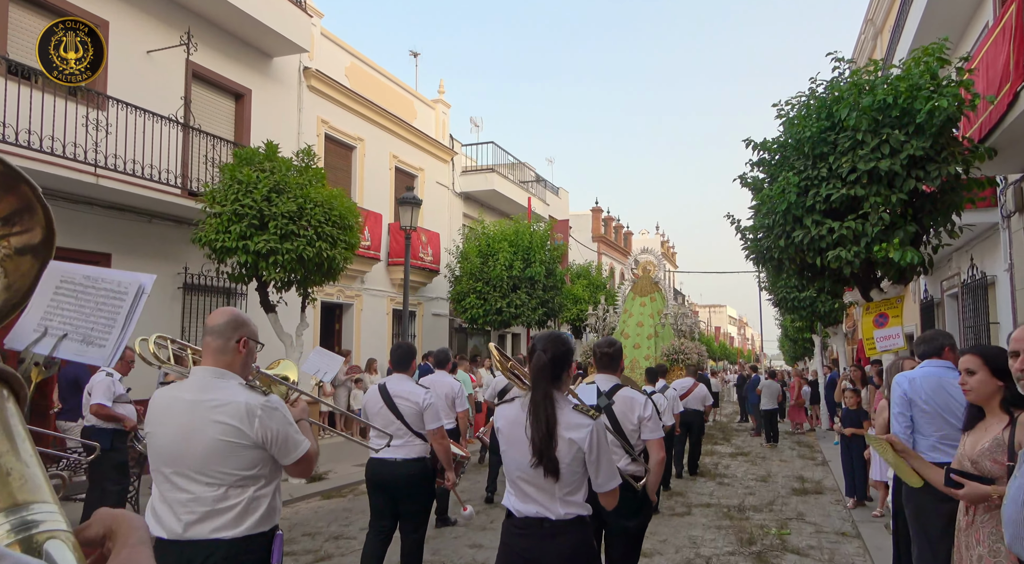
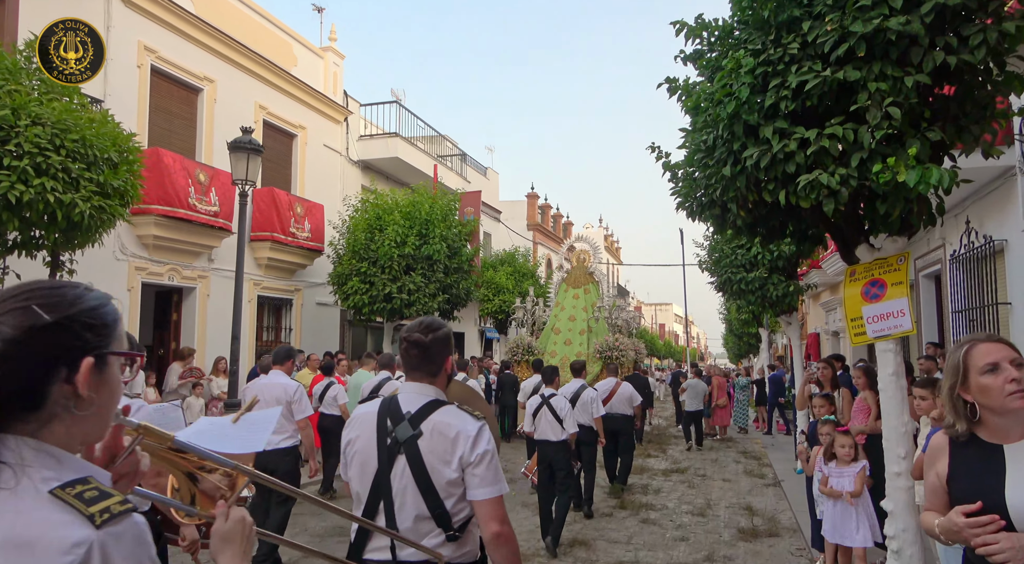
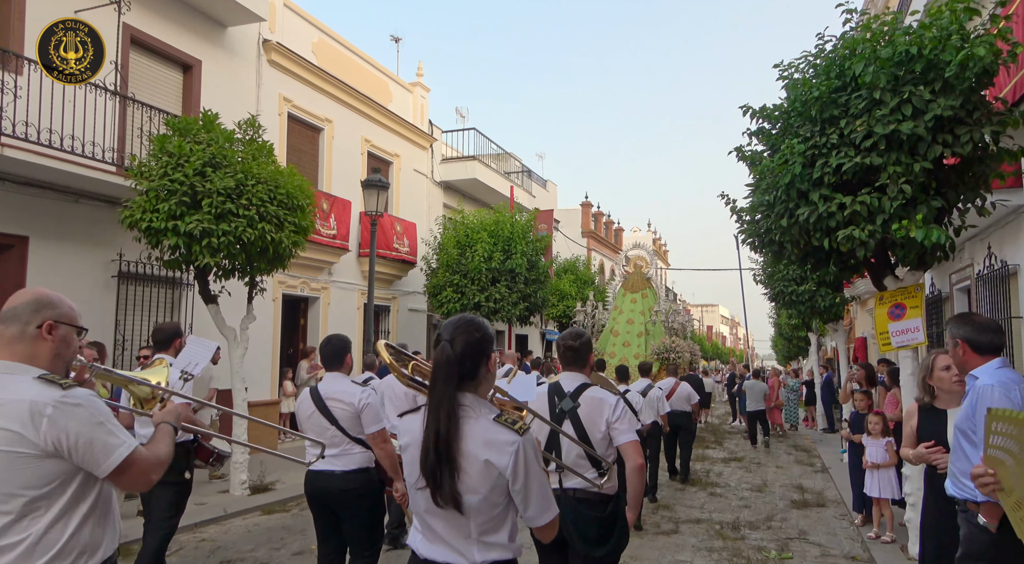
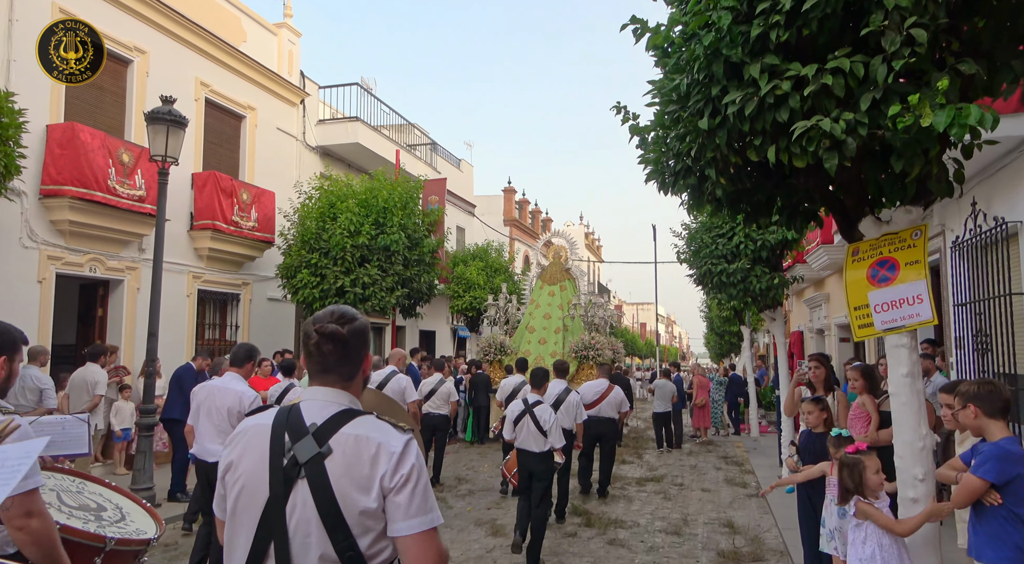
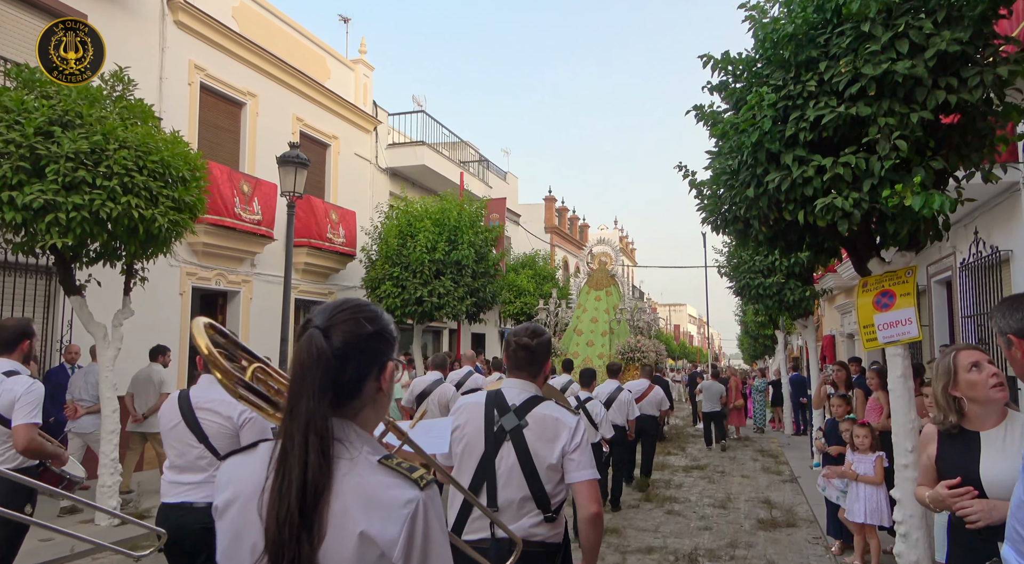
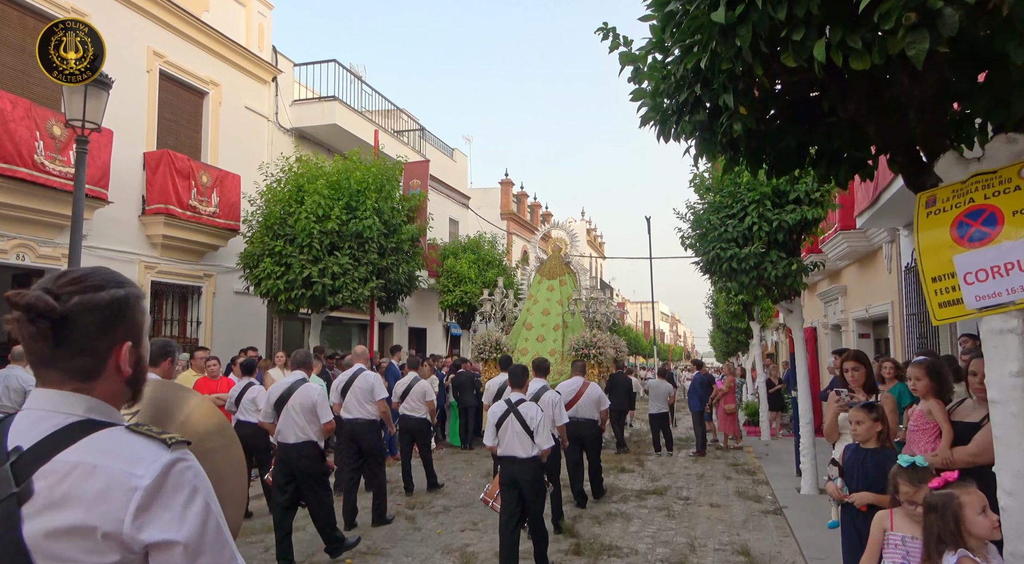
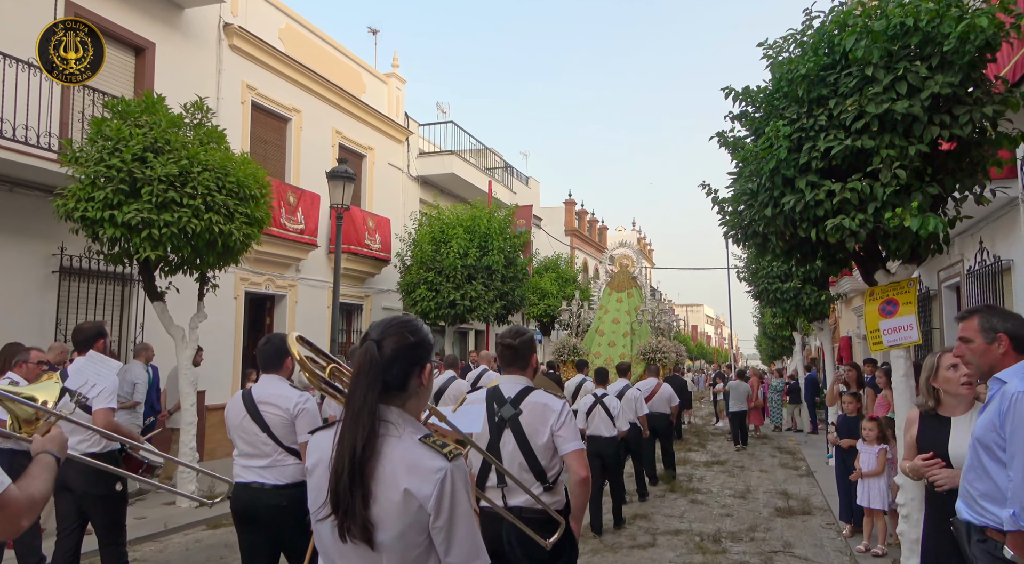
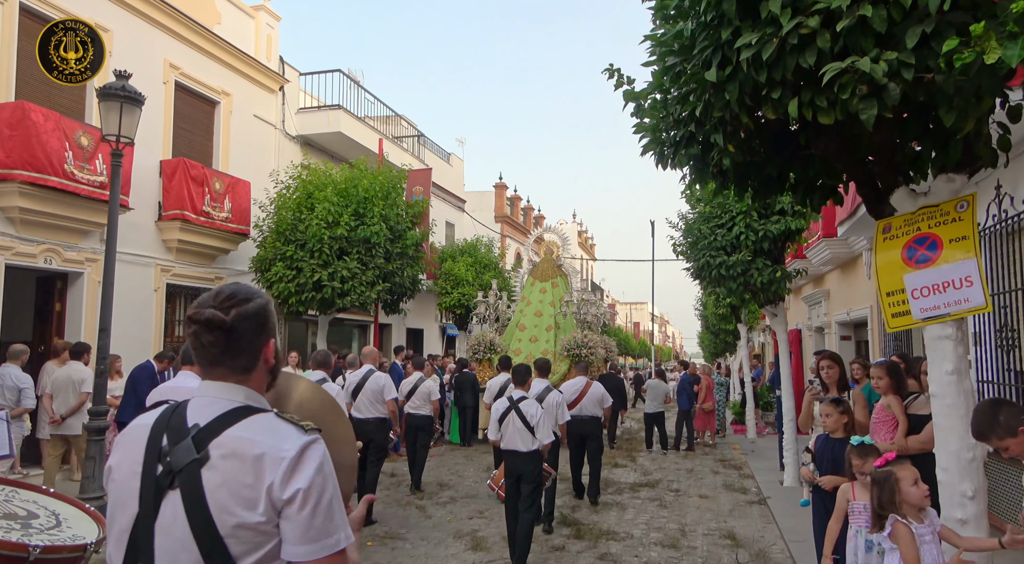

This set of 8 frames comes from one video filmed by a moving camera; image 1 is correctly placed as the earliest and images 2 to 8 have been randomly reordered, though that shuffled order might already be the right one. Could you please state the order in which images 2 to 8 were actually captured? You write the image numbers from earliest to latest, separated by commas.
3, 7, 5, 2, 4, 8, 6
